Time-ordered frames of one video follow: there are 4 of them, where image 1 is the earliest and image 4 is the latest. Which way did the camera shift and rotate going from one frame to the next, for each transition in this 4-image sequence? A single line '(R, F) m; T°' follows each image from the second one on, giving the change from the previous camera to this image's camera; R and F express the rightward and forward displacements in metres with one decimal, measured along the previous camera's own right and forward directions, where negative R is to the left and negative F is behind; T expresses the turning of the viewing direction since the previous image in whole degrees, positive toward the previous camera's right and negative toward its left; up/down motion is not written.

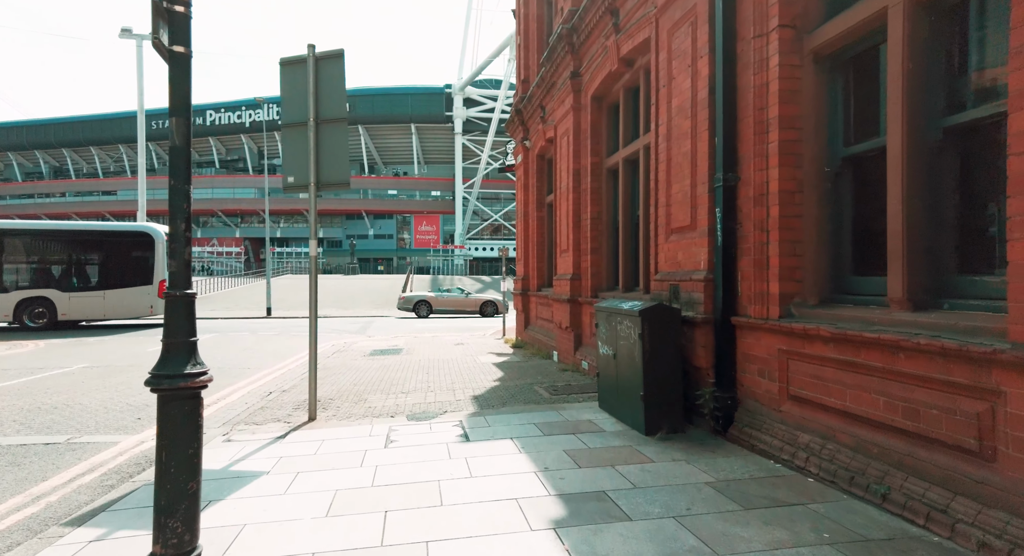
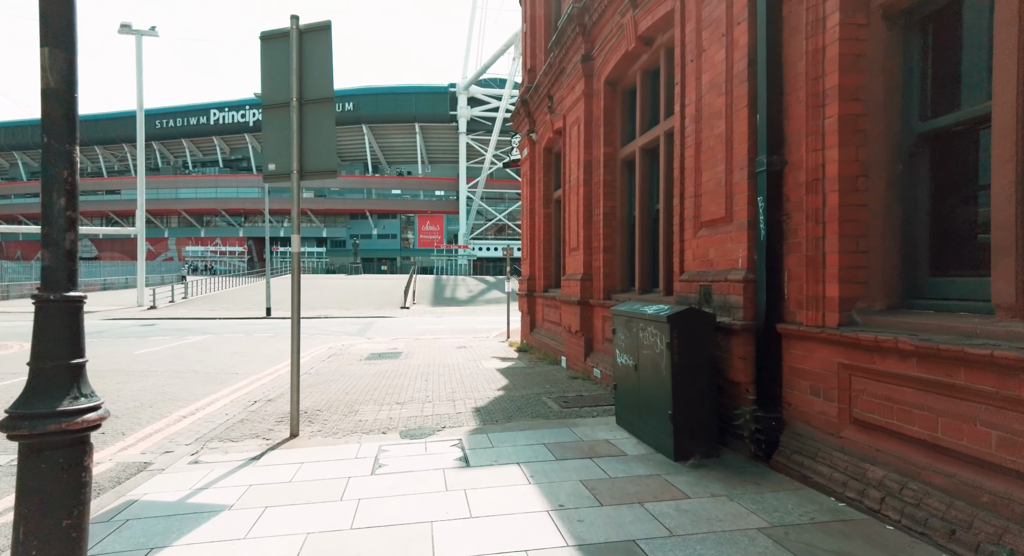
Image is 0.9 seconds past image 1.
(0.0, +0.7) m; 0°
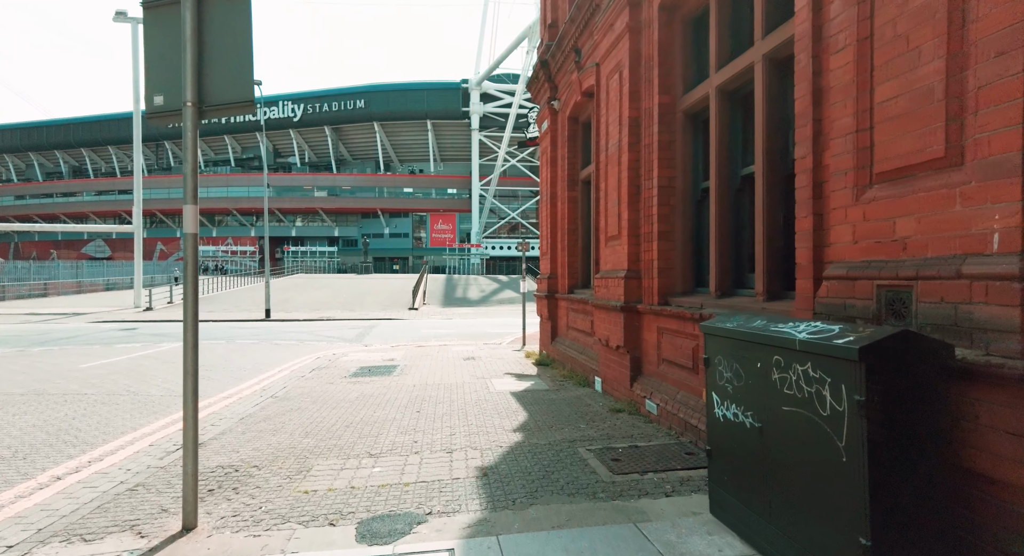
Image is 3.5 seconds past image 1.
(-0.1, +2.3) m; -1°
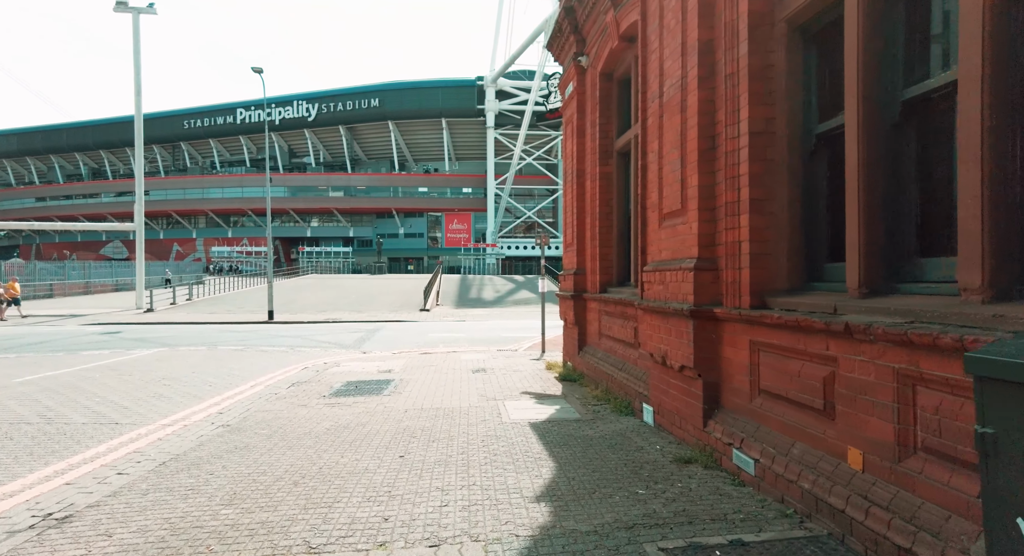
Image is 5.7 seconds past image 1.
(0.0, +2.0) m; -2°
